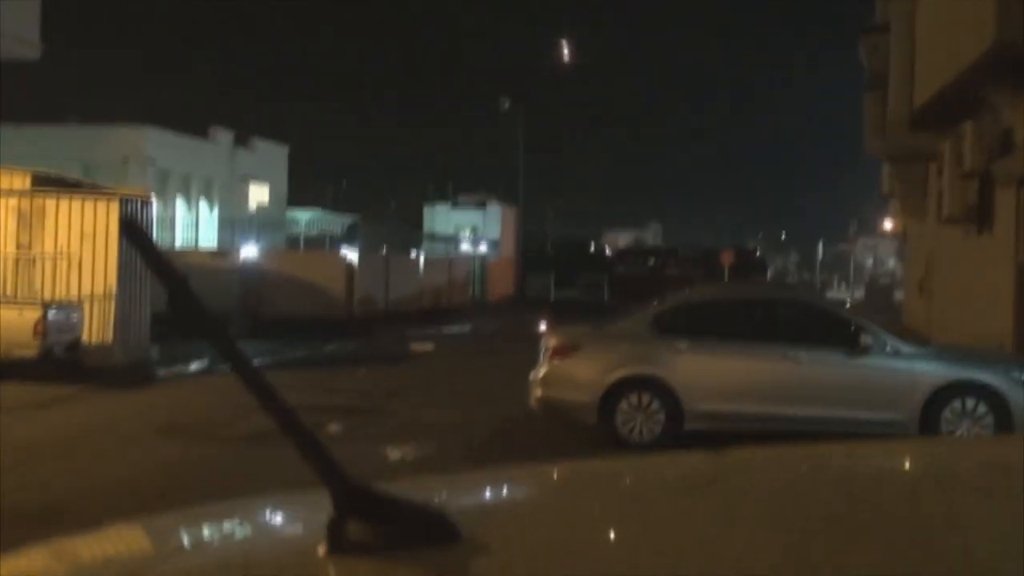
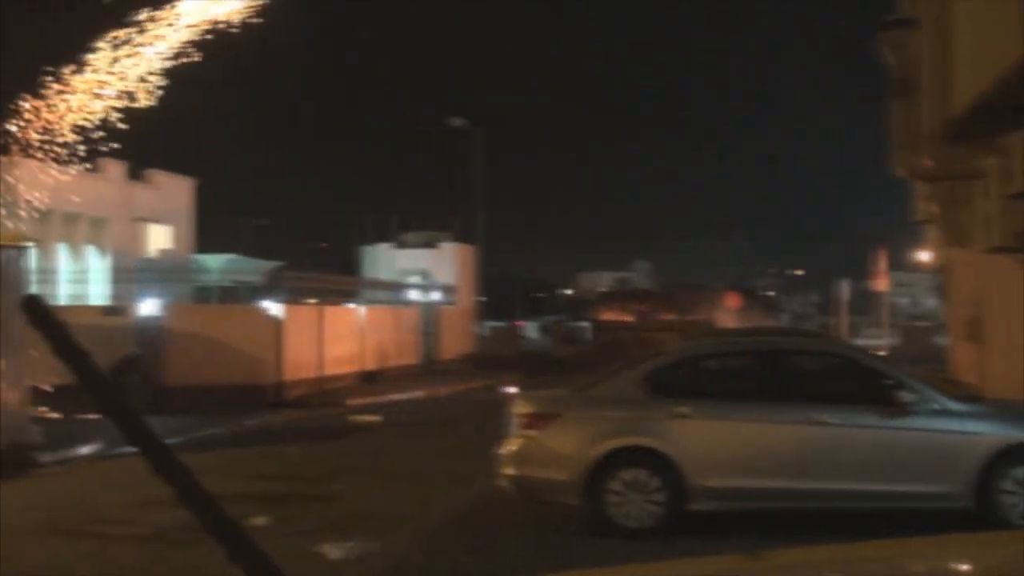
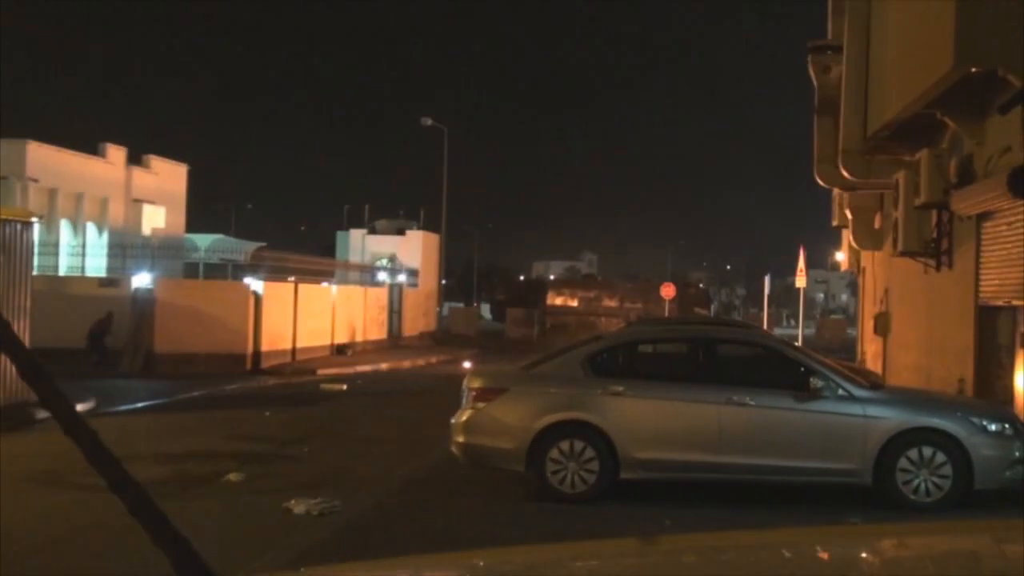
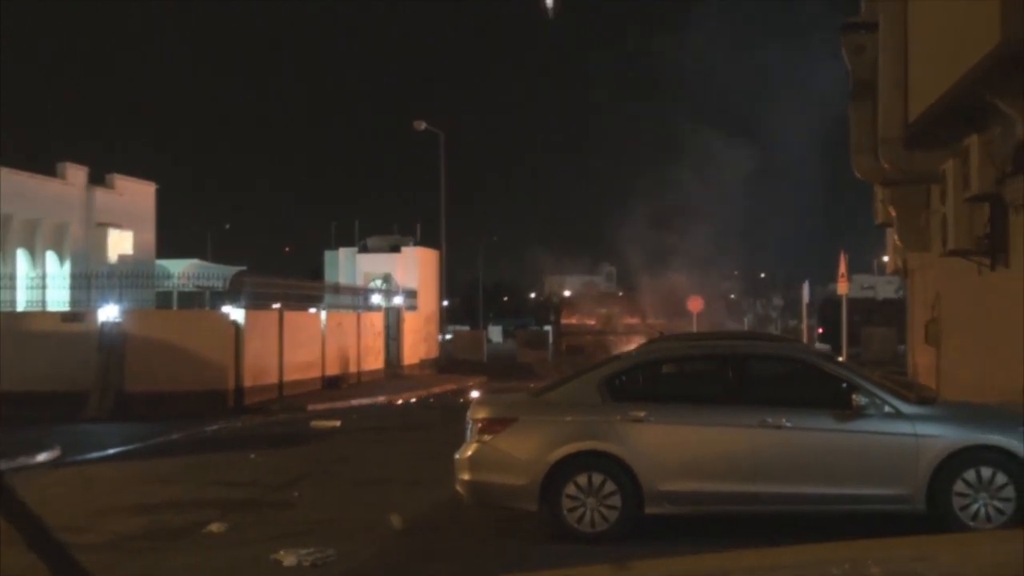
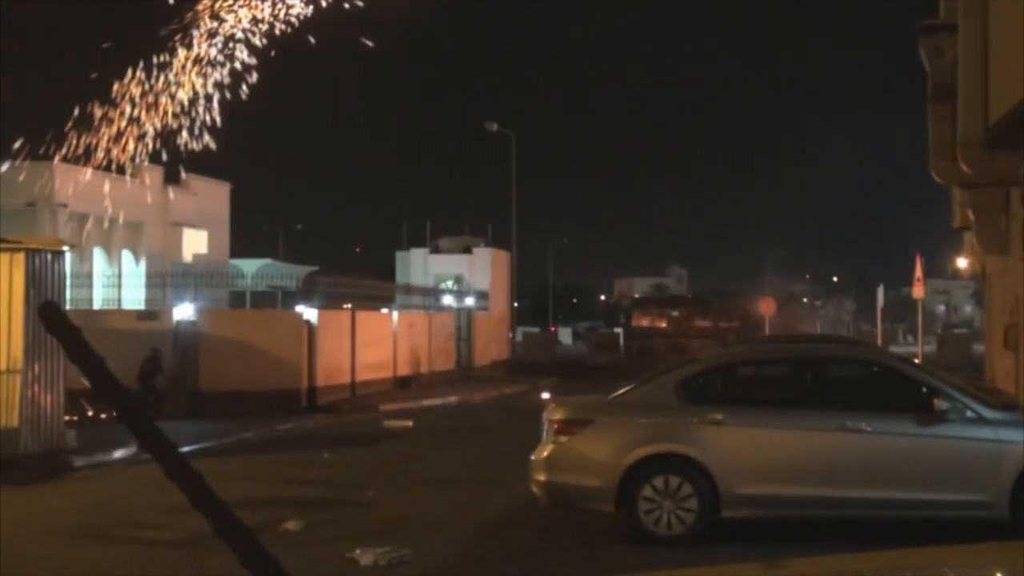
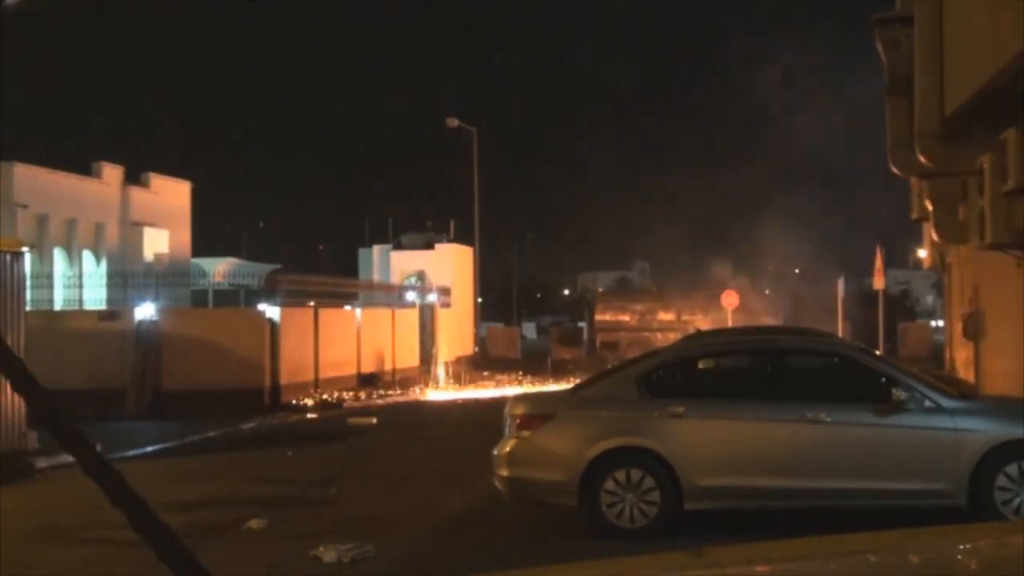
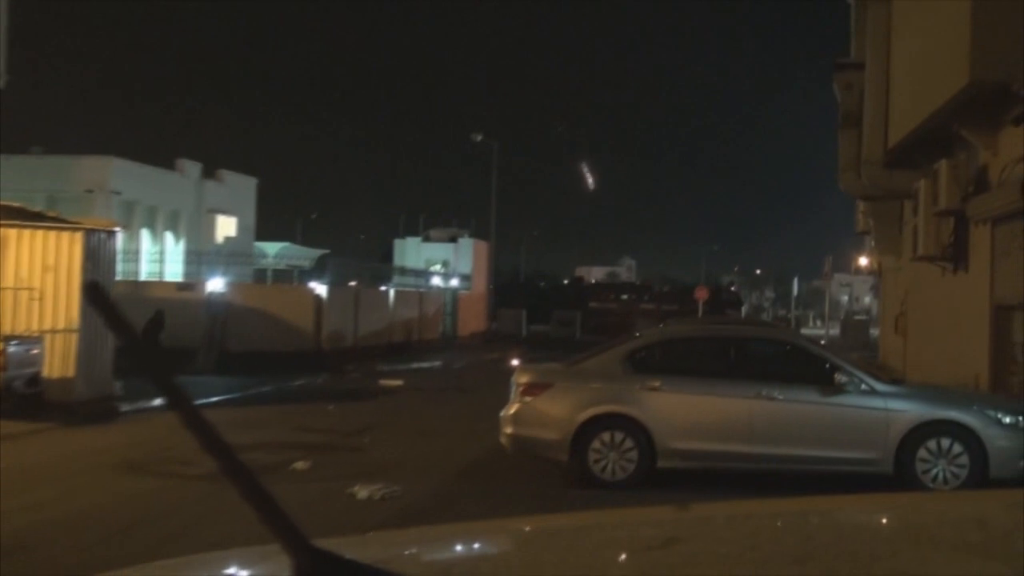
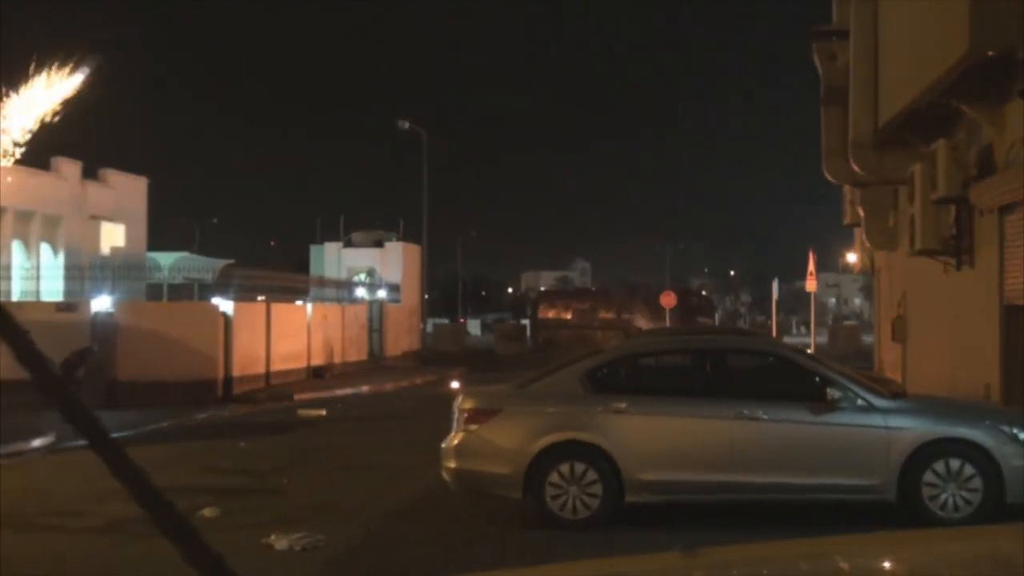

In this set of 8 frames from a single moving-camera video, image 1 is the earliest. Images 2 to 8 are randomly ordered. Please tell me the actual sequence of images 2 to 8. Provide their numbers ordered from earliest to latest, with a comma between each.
7, 3, 8, 2, 5, 6, 4
